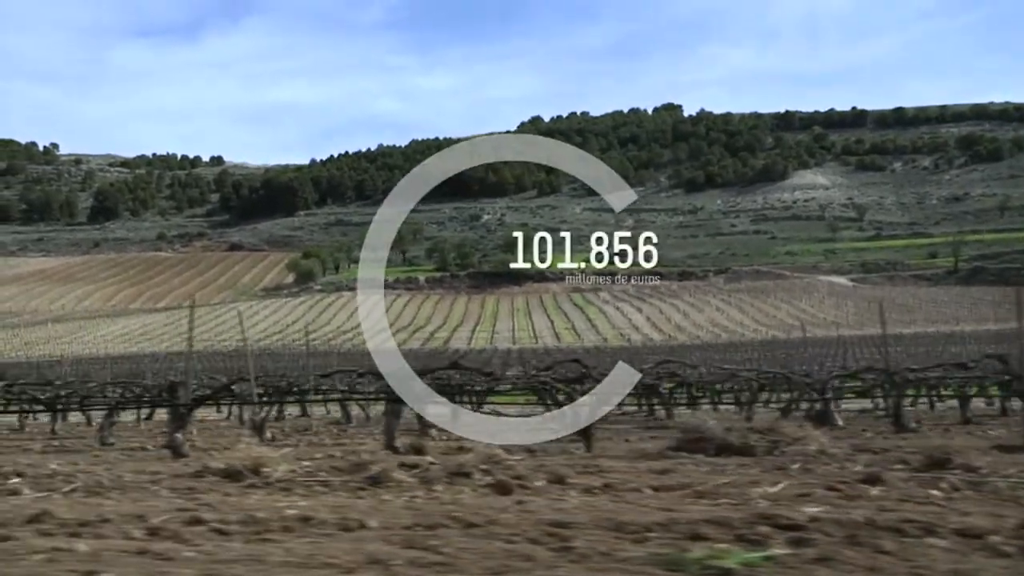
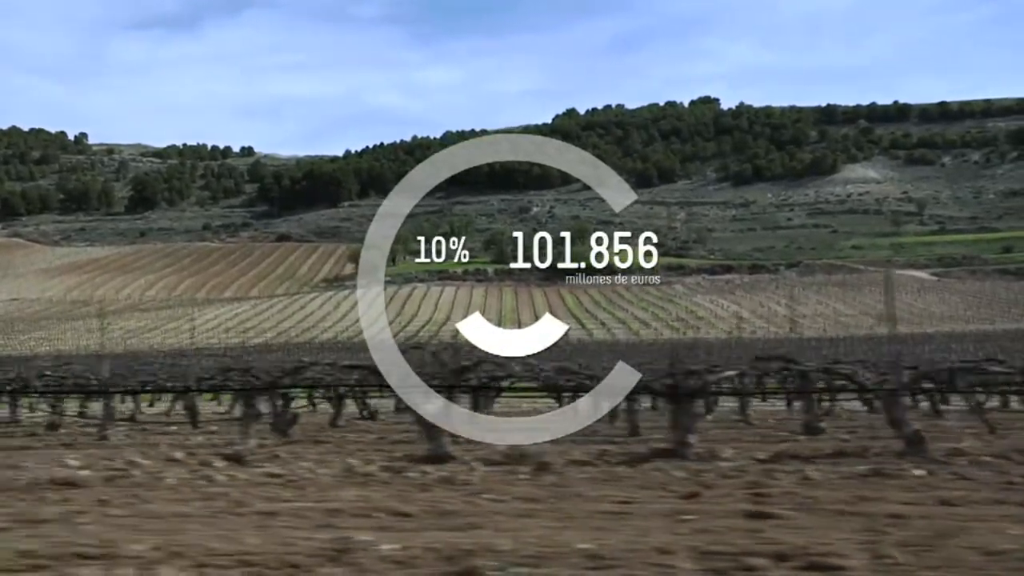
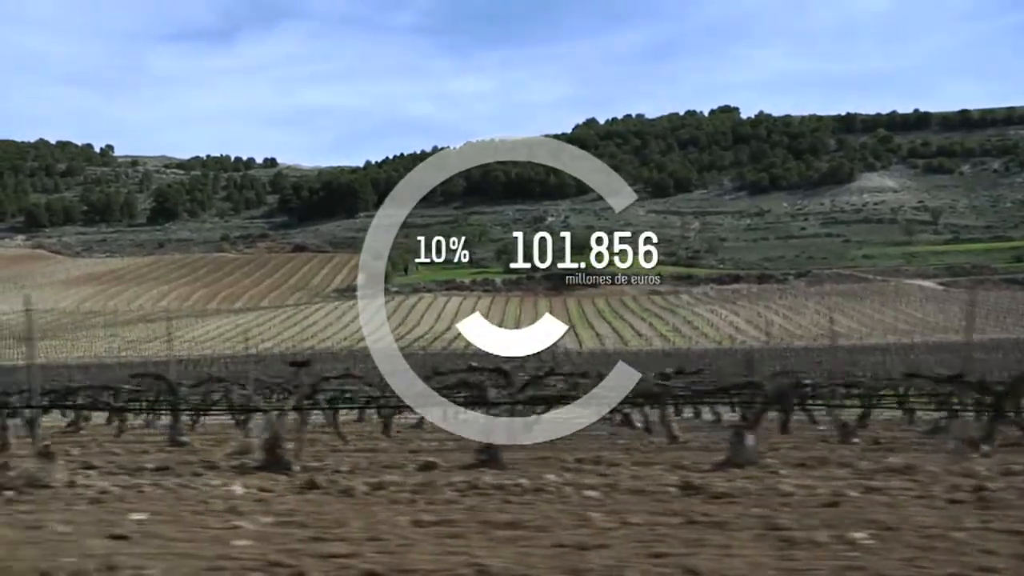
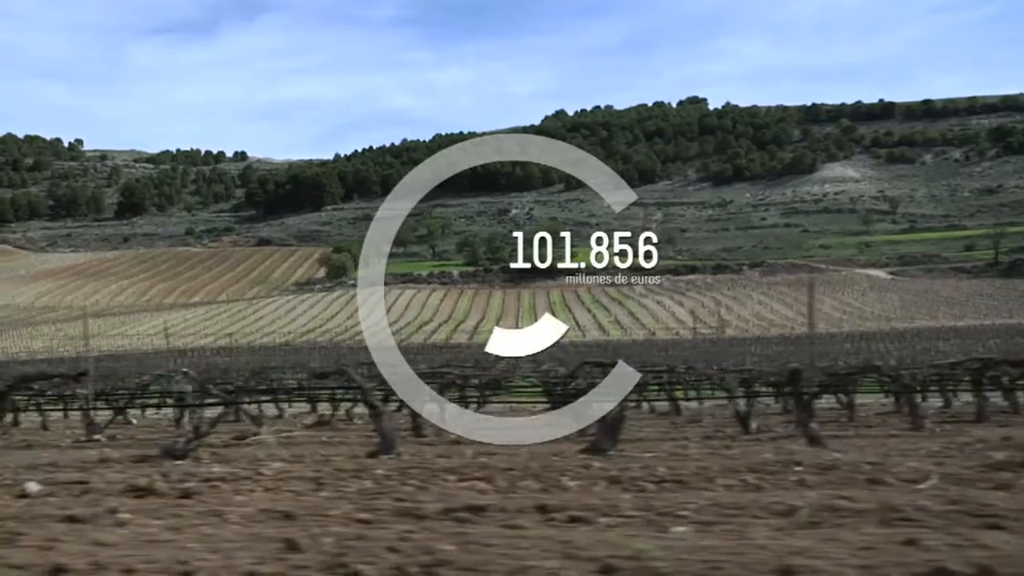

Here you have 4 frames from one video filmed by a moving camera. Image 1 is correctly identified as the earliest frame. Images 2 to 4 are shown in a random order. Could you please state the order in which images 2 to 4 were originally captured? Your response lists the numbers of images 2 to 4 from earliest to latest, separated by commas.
4, 3, 2
